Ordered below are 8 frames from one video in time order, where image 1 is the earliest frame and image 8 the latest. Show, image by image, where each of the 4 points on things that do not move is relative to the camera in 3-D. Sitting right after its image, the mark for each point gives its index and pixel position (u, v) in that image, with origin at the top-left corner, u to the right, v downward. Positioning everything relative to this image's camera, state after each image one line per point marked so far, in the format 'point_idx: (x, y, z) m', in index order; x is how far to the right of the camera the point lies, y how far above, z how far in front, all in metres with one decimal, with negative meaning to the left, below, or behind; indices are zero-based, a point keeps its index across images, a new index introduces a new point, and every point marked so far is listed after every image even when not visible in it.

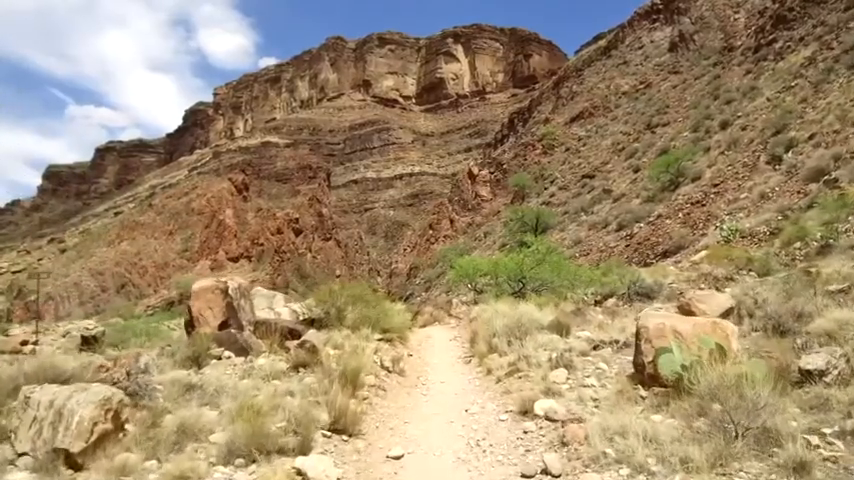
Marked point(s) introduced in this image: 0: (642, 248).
0: (+5.8, -0.2, +18.9) m
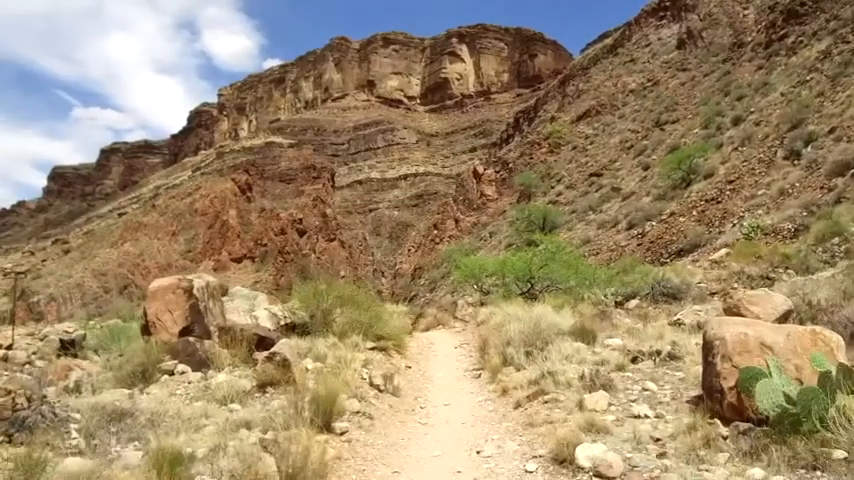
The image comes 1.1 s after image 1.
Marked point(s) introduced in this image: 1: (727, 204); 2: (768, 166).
0: (+5.9, -0.1, +18.2) m
1: (+7.4, +0.9, +17.5) m
2: (+8.8, +1.9, +18.2) m
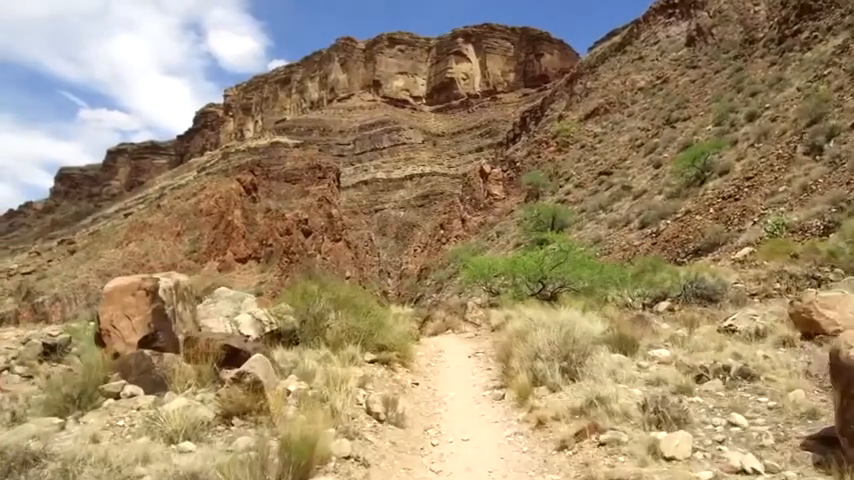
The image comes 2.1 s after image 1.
0: (+6.1, -0.1, +17.5) m
1: (+7.5, +0.9, +16.8) m
2: (+8.9, +1.9, +17.5) m
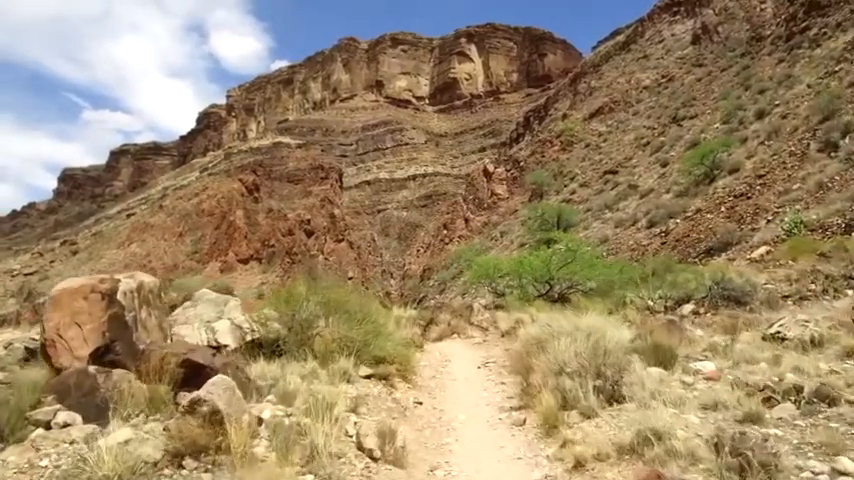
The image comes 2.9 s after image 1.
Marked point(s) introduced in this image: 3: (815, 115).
0: (+6.2, -0.1, +17.1) m
1: (+7.6, +1.0, +16.3) m
2: (+9.0, +1.9, +17.0) m
3: (+10.9, +3.5, +19.8) m
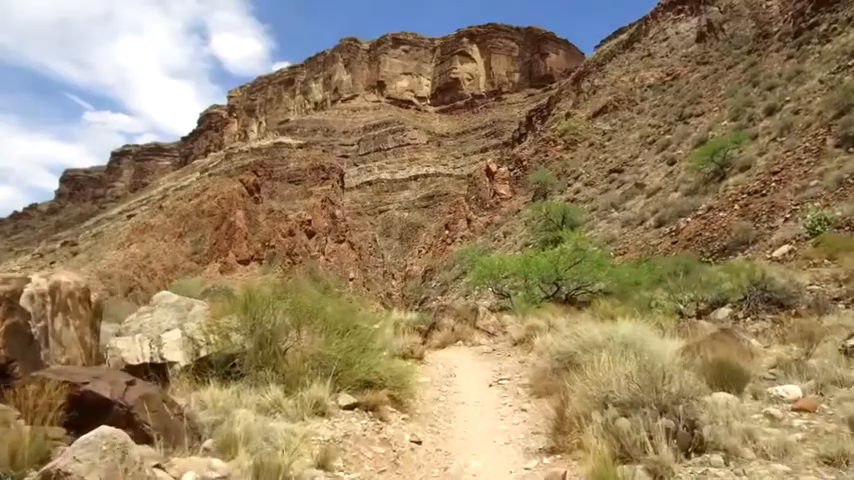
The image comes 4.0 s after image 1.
0: (+6.2, -0.1, +16.4) m
1: (+7.6, +1.0, +15.6) m
2: (+9.0, +2.0, +16.4) m
3: (+10.9, +3.5, +19.2) m
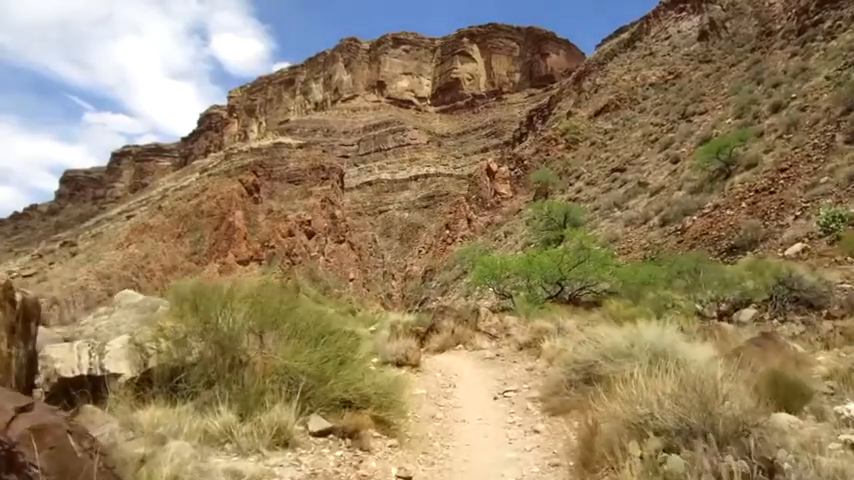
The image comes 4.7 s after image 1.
0: (+6.2, -0.1, +16.0) m
1: (+7.6, +1.0, +15.2) m
2: (+9.0, +2.0, +16.0) m
3: (+10.9, +3.5, +18.8) m
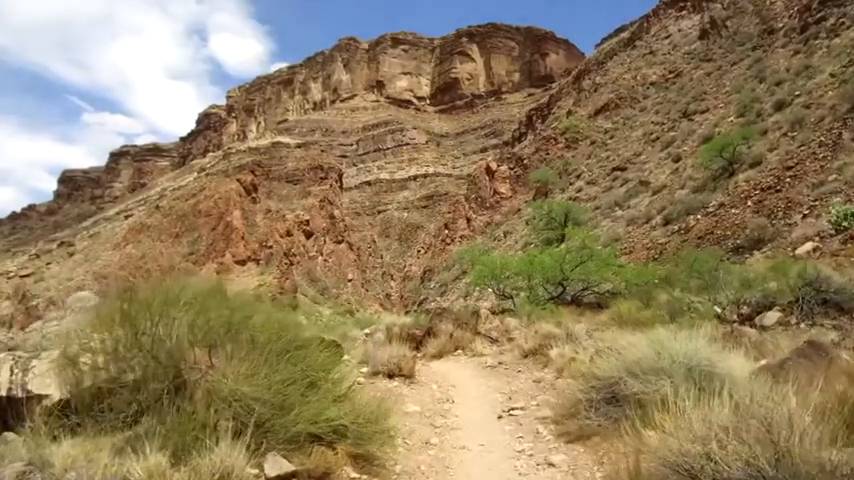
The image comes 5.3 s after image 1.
0: (+6.2, 0.0, +15.6) m
1: (+7.6, +1.0, +14.9) m
2: (+9.0, +2.0, +15.6) m
3: (+10.8, +3.6, +18.4) m
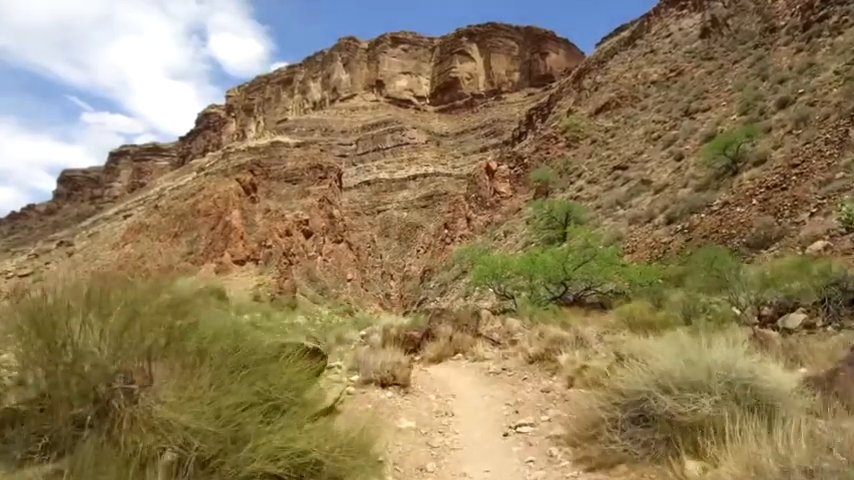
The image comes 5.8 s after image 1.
0: (+6.1, 0.0, +15.4) m
1: (+7.6, +1.0, +14.6) m
2: (+9.0, +2.0, +15.3) m
3: (+10.8, +3.6, +18.1) m
